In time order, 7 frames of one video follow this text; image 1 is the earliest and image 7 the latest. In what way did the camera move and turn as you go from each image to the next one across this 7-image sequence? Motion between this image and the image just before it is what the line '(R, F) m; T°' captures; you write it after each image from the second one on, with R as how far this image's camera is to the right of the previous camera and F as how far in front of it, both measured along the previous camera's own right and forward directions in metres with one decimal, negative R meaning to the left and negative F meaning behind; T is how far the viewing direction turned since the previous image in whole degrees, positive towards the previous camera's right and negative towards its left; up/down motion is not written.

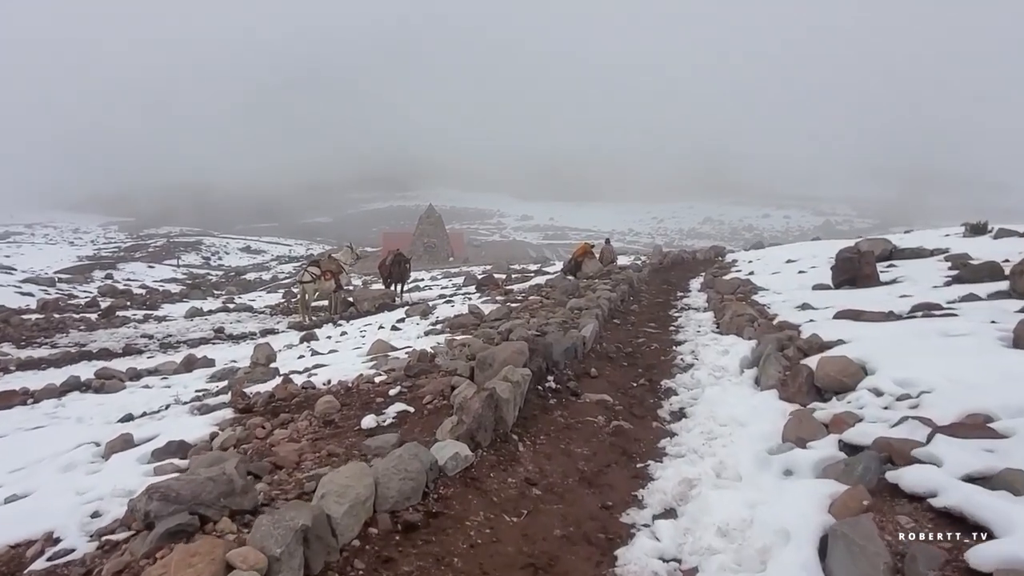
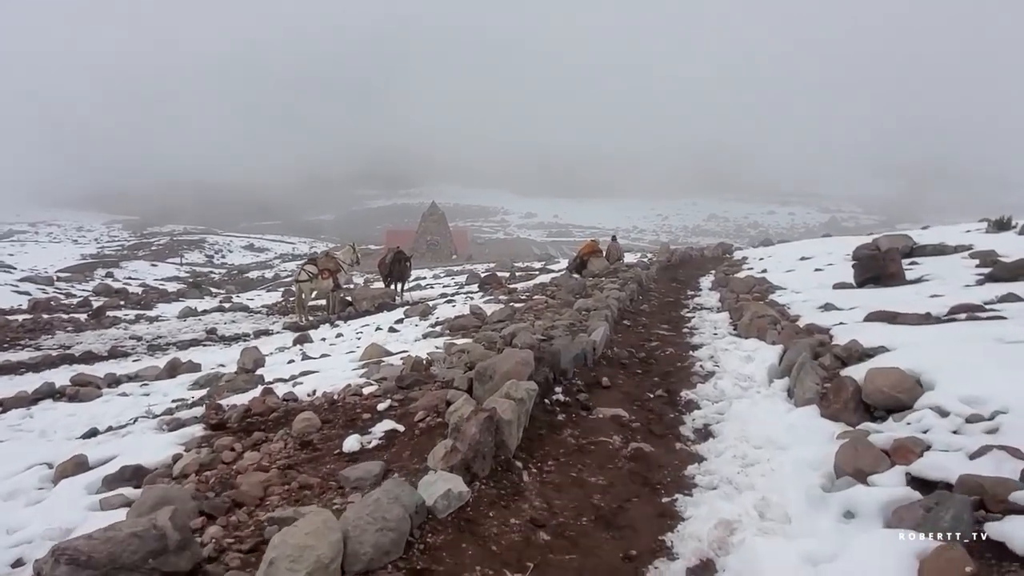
(0.0, +0.7) m; 0°
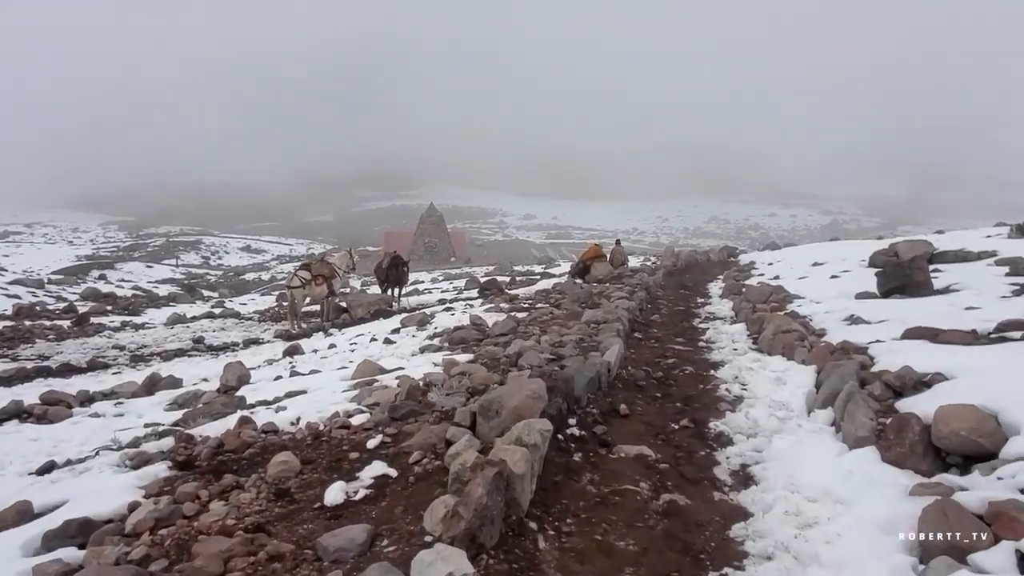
(-0.1, +0.7) m; 0°
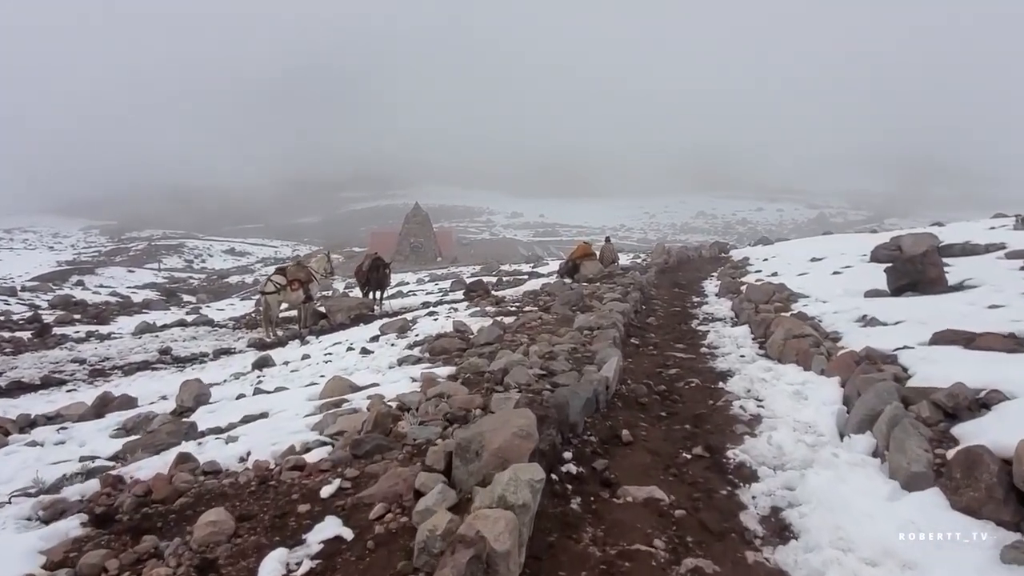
(0.0, +0.9) m; +1°
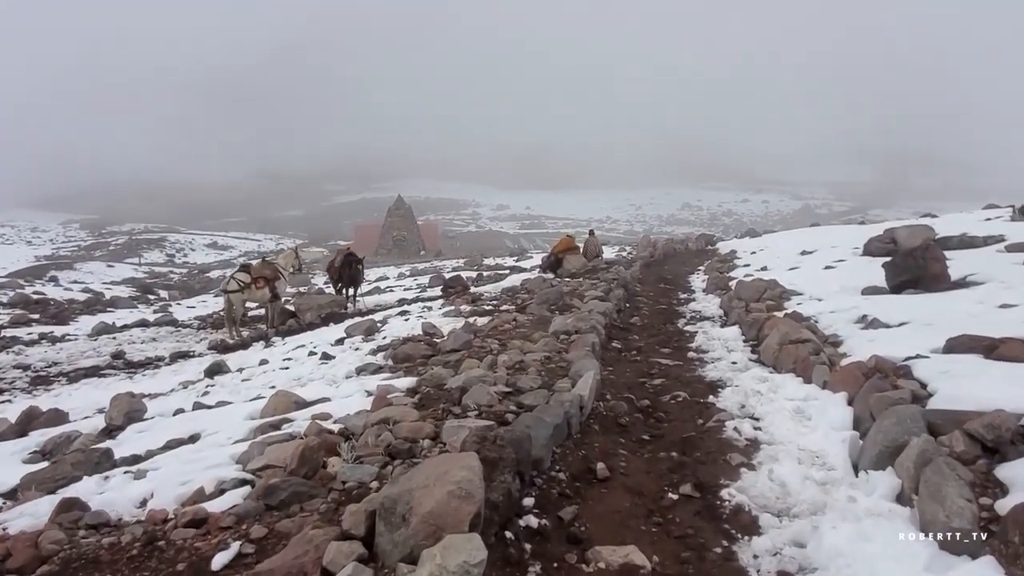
(+0.2, +0.8) m; +1°
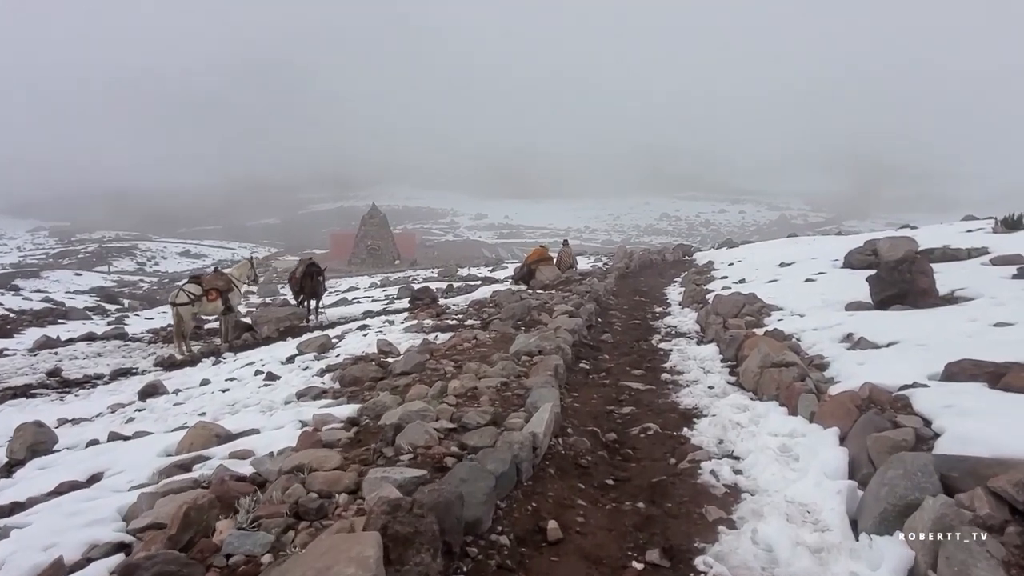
(+0.2, +0.7) m; +2°
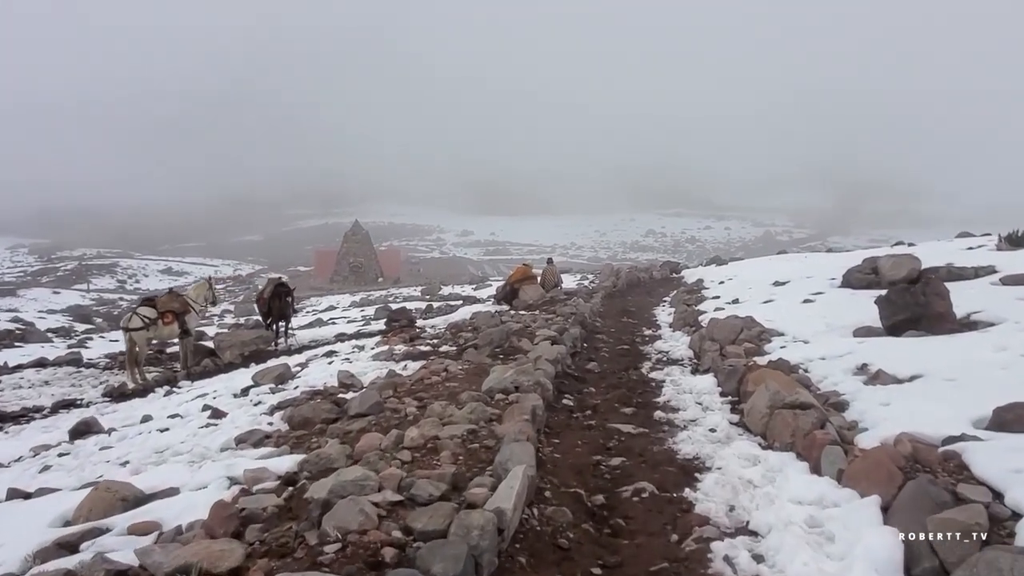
(+0.1, +1.0) m; +1°
